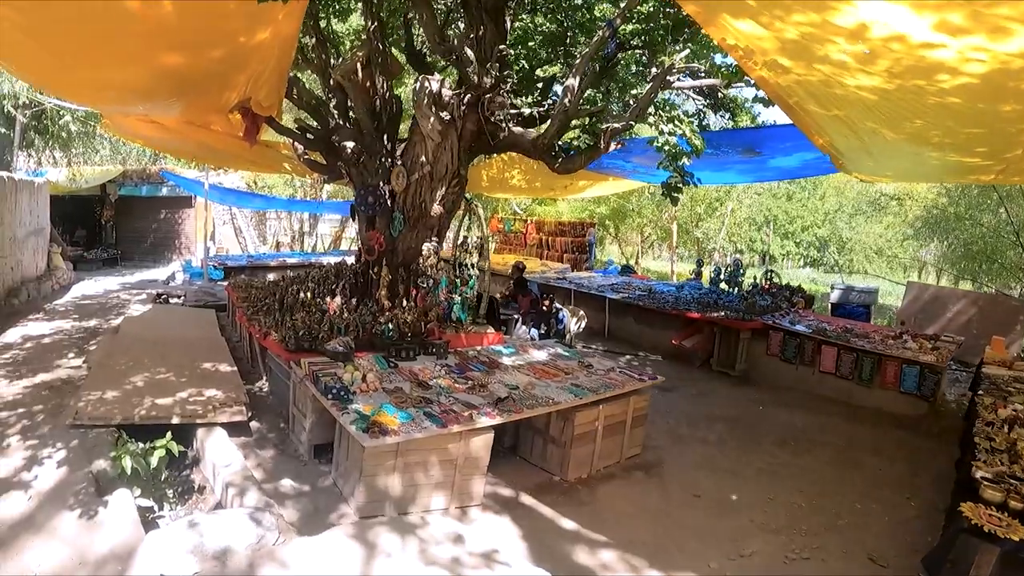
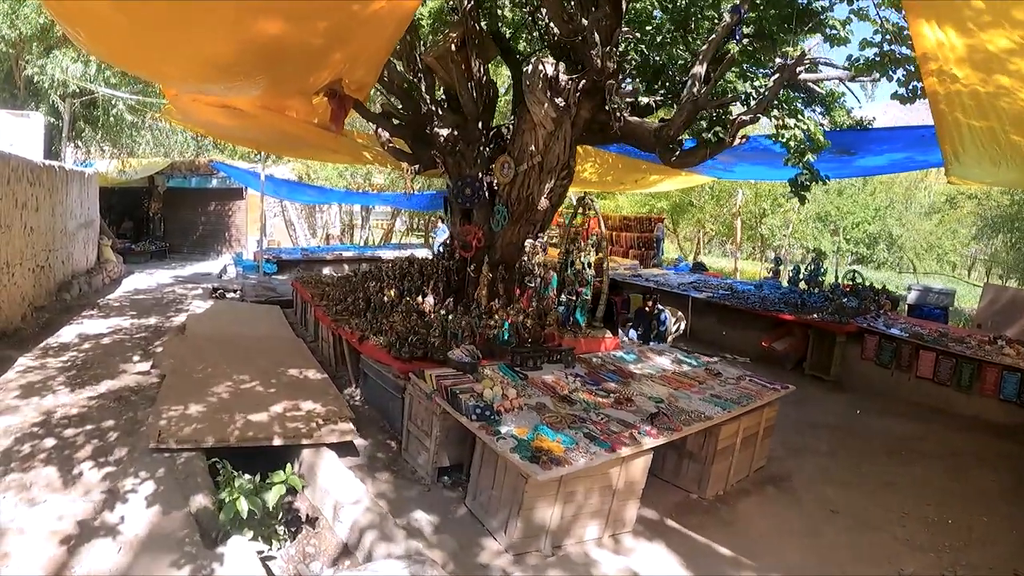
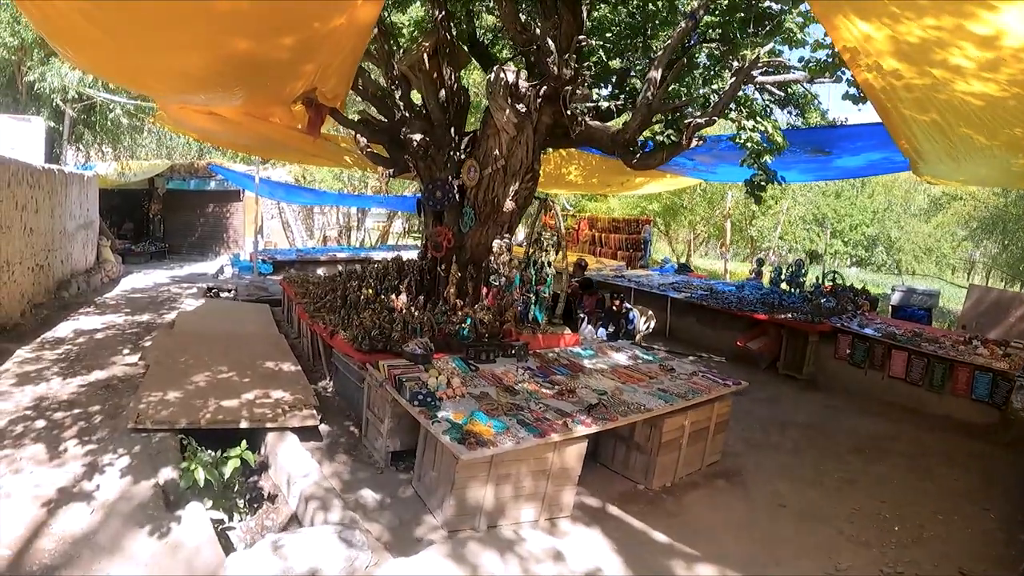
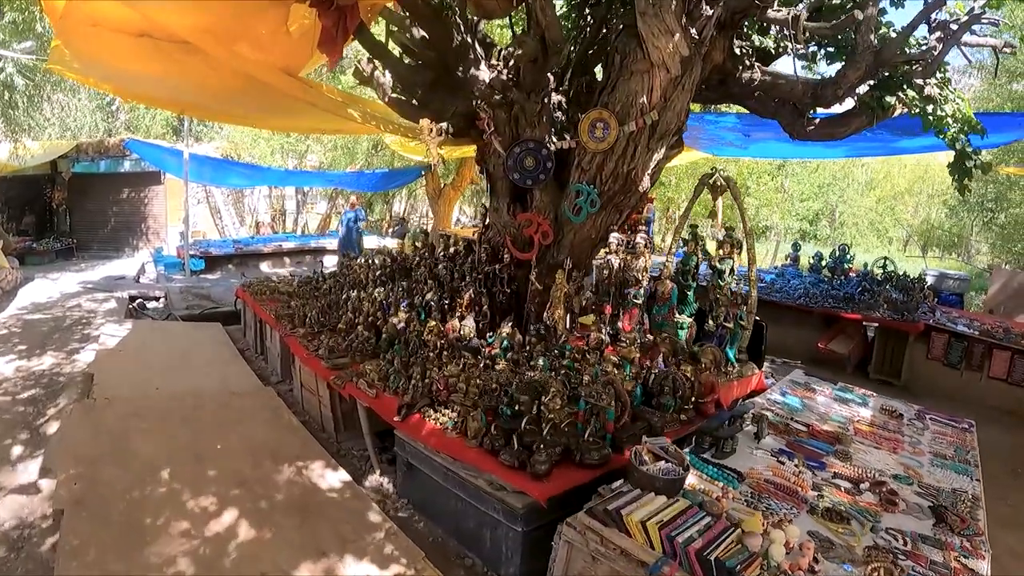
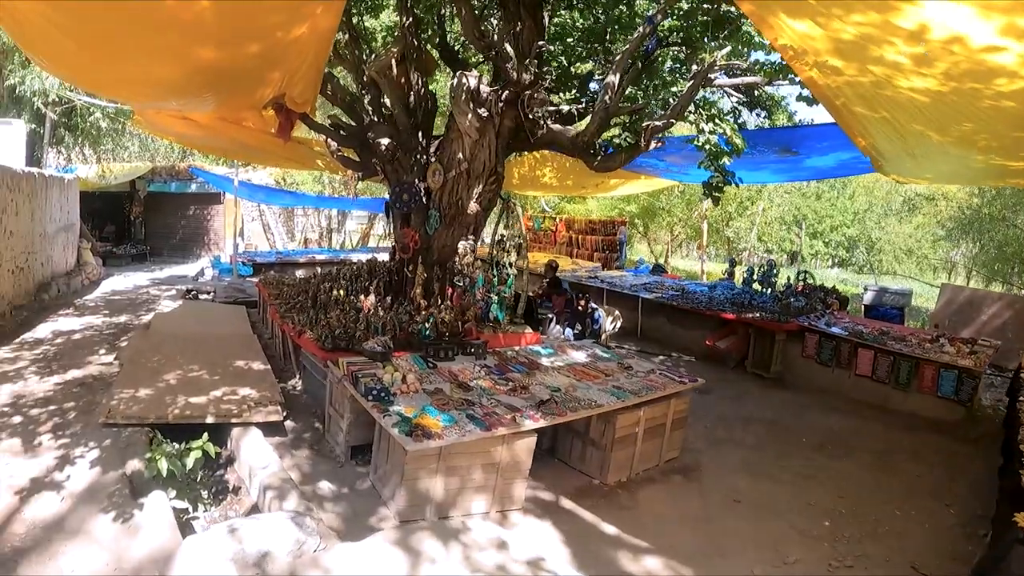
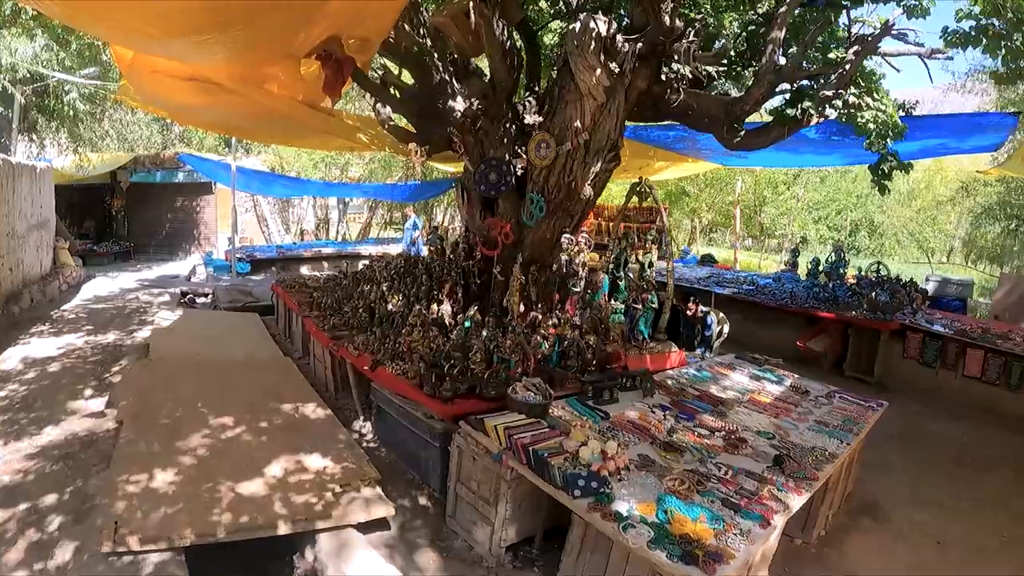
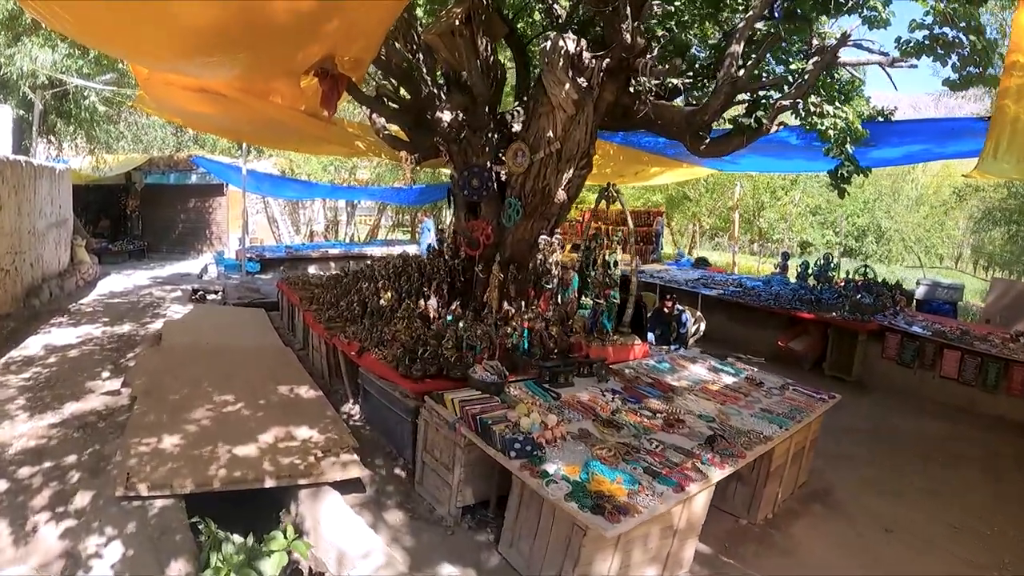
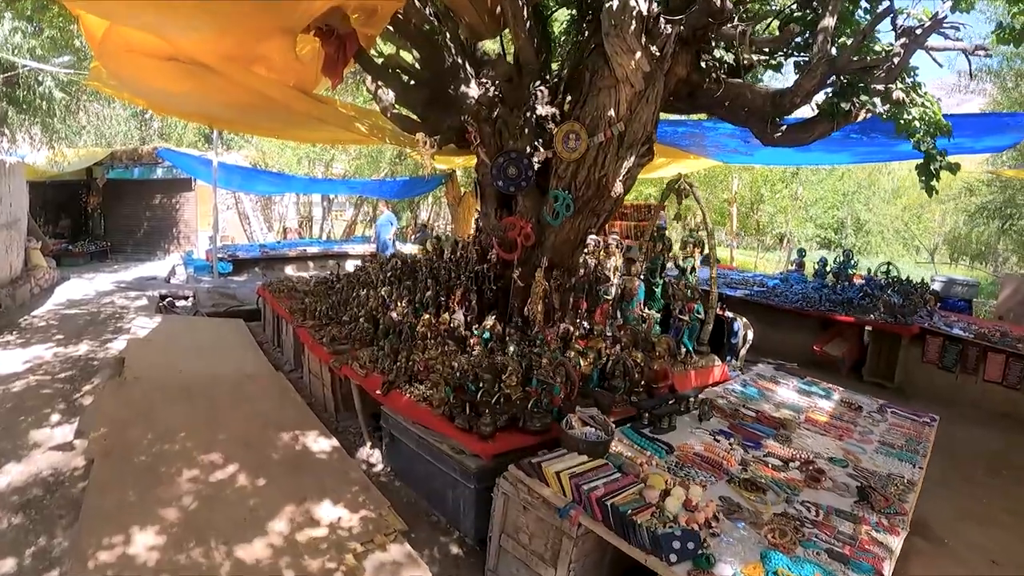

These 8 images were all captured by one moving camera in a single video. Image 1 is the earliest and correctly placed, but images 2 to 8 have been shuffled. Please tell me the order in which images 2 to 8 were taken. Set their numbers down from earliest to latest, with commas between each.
5, 3, 2, 7, 6, 8, 4
